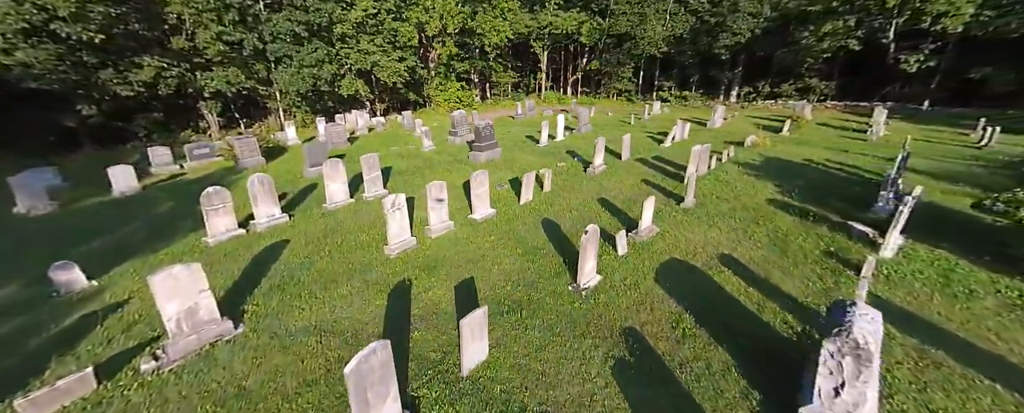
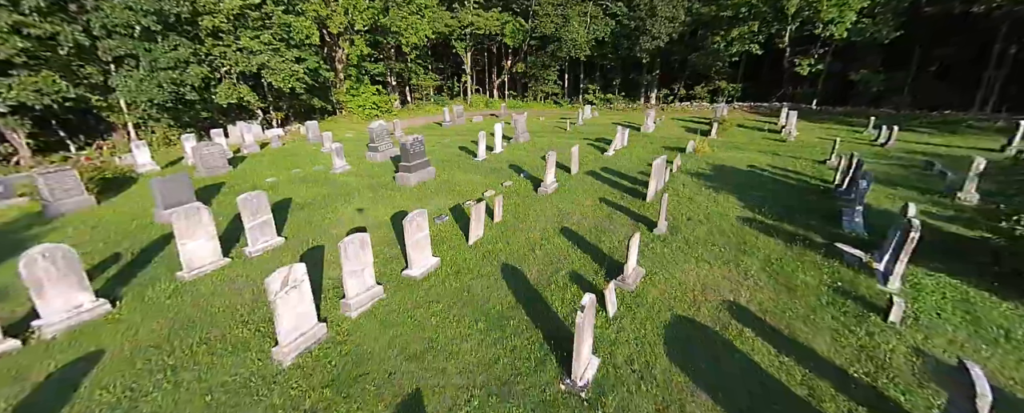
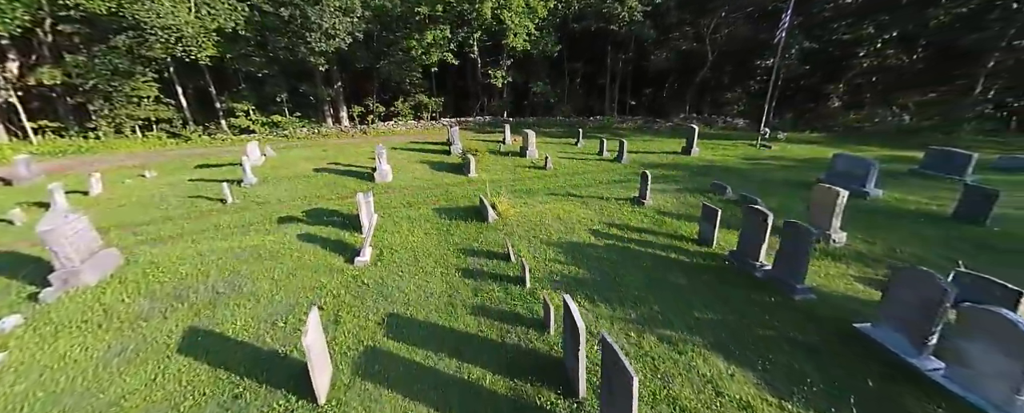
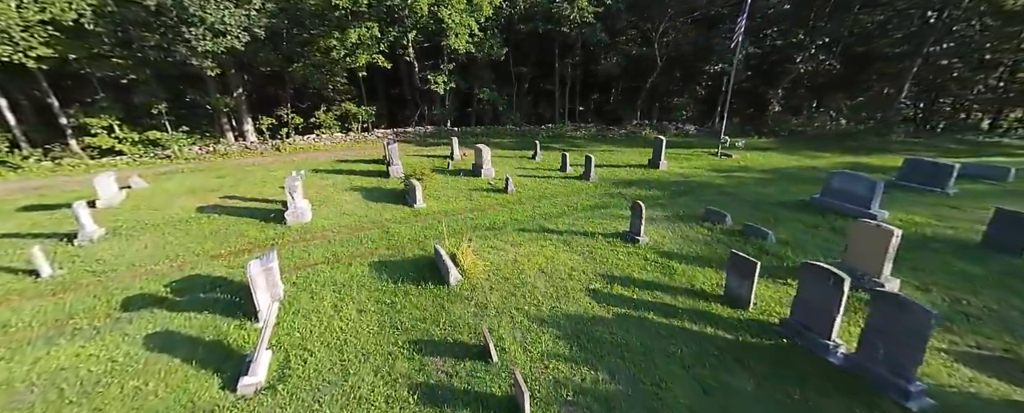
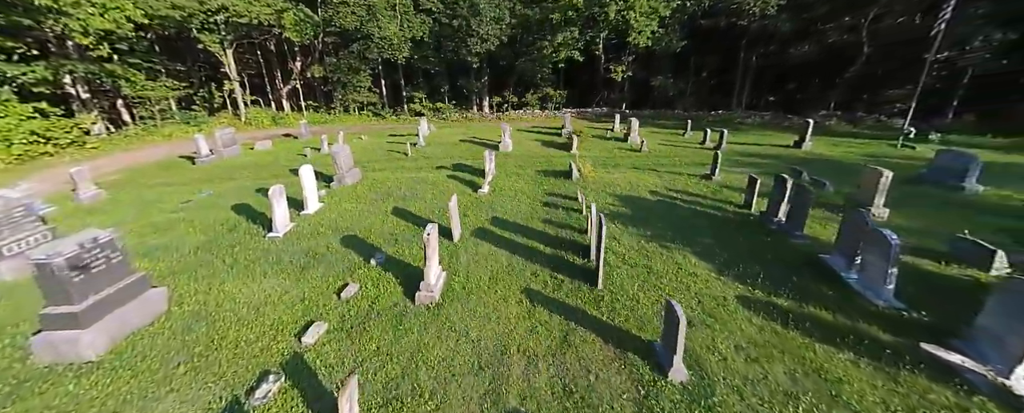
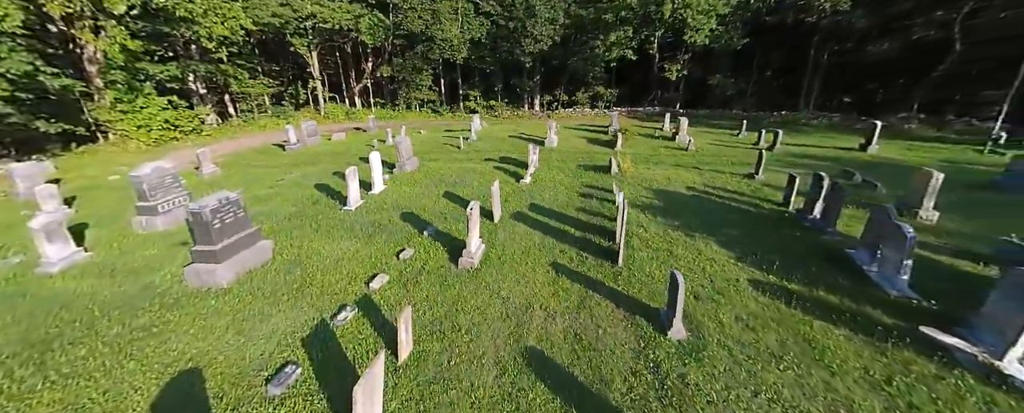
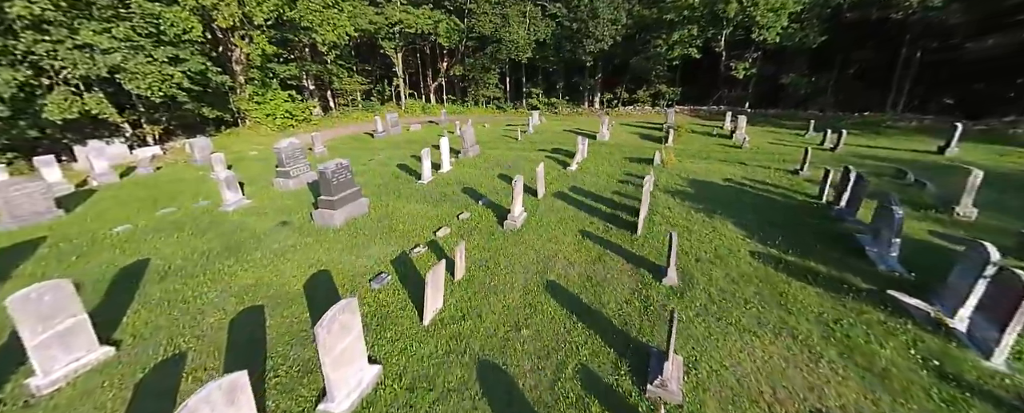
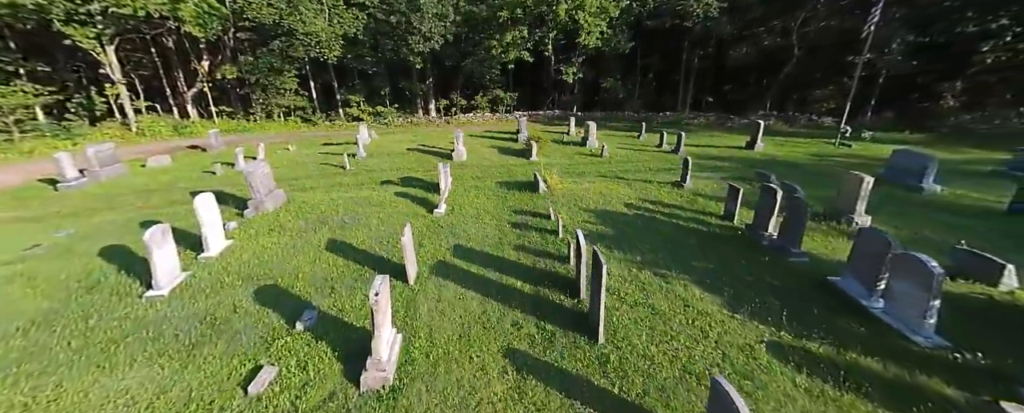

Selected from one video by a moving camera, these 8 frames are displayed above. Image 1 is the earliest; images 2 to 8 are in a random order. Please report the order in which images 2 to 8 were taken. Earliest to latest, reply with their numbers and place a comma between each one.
2, 7, 6, 5, 8, 3, 4
